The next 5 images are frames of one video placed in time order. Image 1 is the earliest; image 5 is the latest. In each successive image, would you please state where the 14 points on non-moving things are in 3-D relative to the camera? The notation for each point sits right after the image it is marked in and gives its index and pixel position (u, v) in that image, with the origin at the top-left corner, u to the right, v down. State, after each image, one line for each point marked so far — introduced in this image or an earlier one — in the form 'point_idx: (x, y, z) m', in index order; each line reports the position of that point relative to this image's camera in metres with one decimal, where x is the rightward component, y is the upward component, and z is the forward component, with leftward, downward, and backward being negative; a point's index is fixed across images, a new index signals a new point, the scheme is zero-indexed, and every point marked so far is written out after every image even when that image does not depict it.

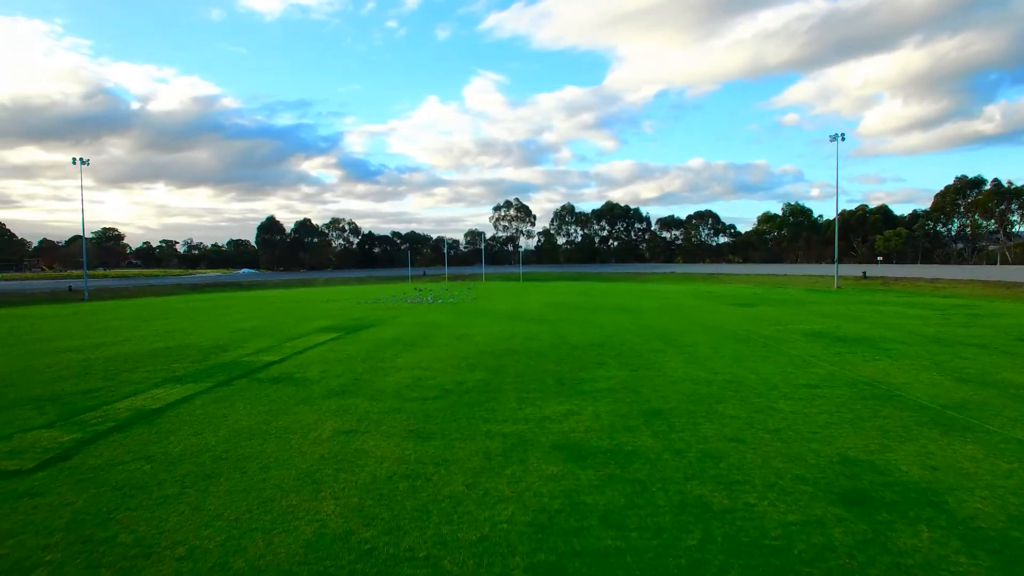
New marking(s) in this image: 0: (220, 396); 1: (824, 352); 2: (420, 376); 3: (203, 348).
0: (-4.1, -1.5, +9.3) m
1: (+6.2, -1.3, +13.0) m
2: (-1.5, -1.4, +10.6) m
3: (-6.9, -1.4, +14.6) m
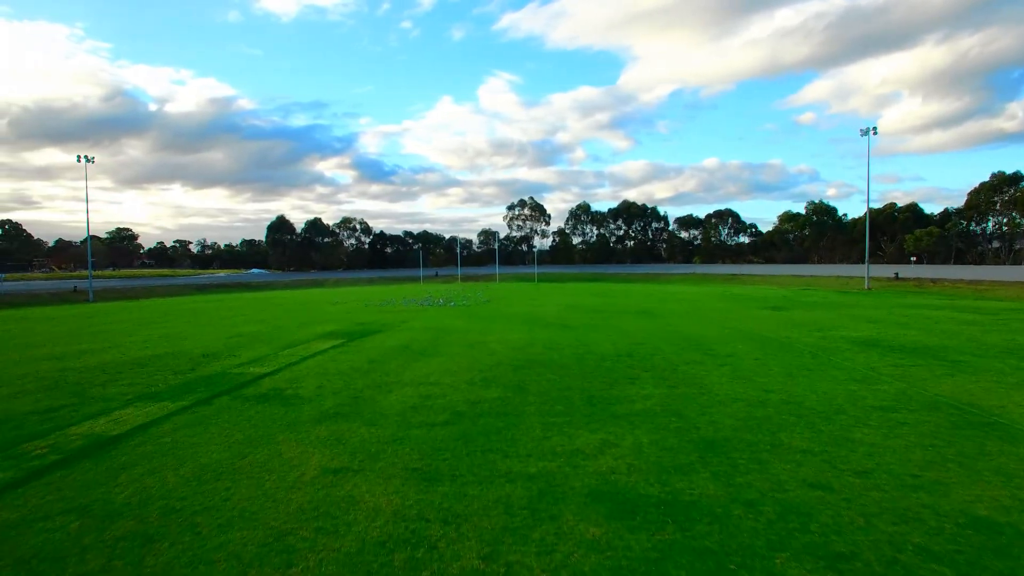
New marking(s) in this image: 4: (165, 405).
0: (-3.9, -1.6, +8.0) m
1: (+6.5, -1.4, +11.5) m
2: (-1.2, -1.5, +9.3) m
3: (-6.5, -1.4, +13.3) m
4: (-4.7, -1.6, +8.8) m
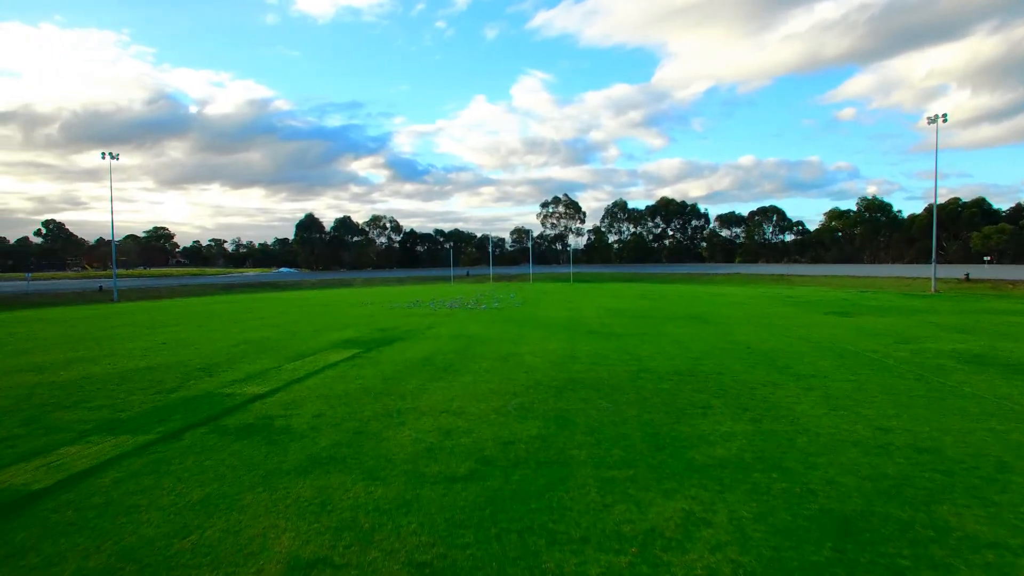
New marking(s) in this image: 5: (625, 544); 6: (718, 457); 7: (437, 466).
0: (-3.4, -1.7, +6.3) m
1: (+7.1, -1.5, +9.2) m
2: (-0.7, -1.6, +7.4) m
3: (-5.8, -1.5, +11.7) m
4: (-4.2, -1.6, +7.1) m
5: (+0.8, -1.7, +4.5) m
6: (+2.0, -1.7, +6.4) m
7: (-0.7, -1.7, +6.2) m
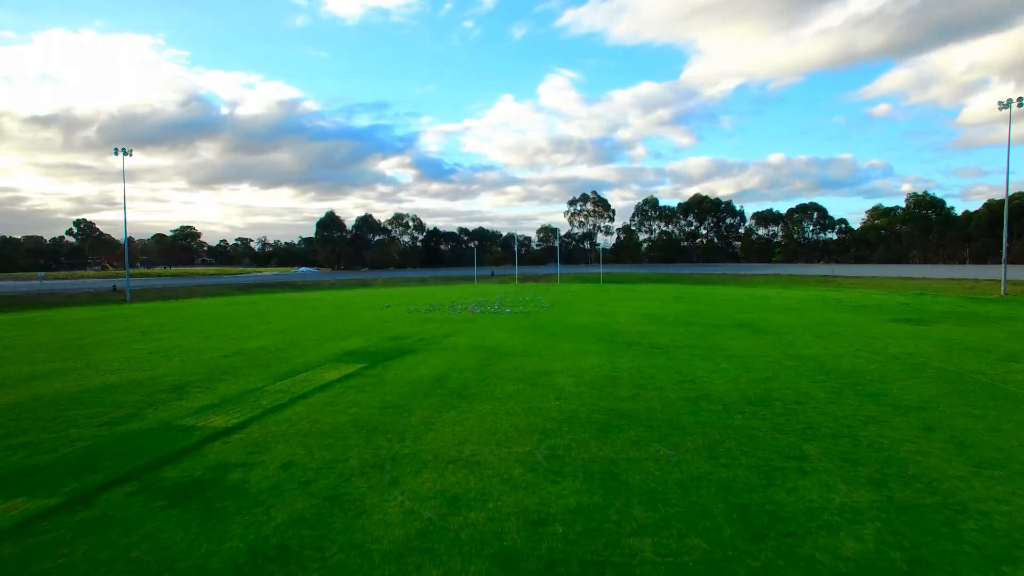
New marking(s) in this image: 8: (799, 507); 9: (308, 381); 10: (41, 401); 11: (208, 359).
0: (-3.2, -1.8, +4.4) m
1: (+7.4, -1.6, +6.9) m
2: (-0.5, -1.7, +5.4) m
3: (-5.4, -1.6, +9.9) m
4: (-4.0, -1.7, +5.2) m
5: (+0.9, -1.9, +2.4) m
6: (+2.2, -1.8, +4.3) m
7: (-0.5, -1.8, +4.1) m
8: (+2.3, -1.7, +5.2) m
9: (-3.3, -1.5, +10.5) m
10: (-6.8, -1.6, +9.5) m
11: (-6.2, -1.4, +13.4) m
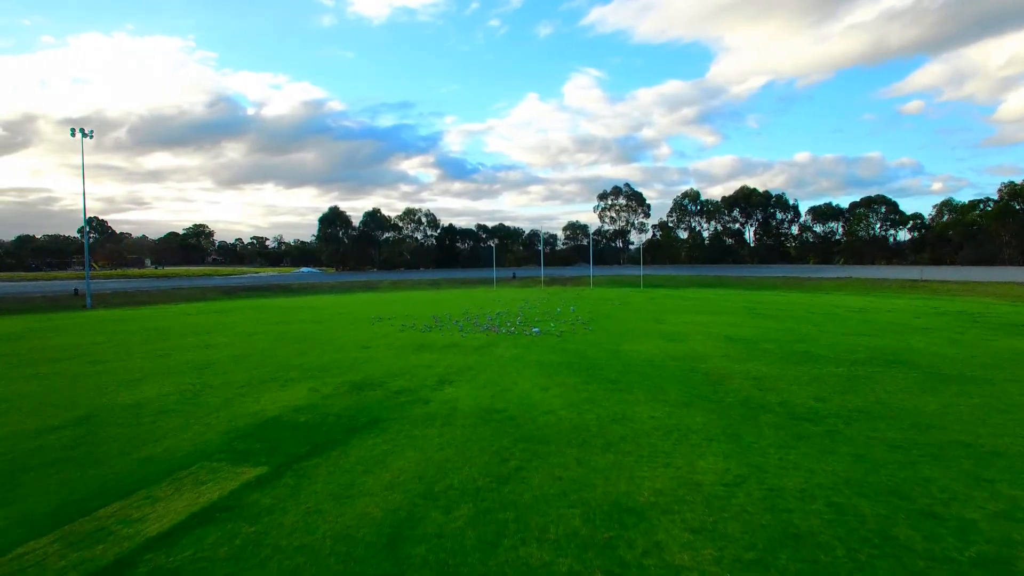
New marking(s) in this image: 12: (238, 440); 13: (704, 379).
0: (-3.1, -2.0, -1.6) m
1: (+7.7, -1.9, +0.5) m
2: (-0.3, -2.0, -0.7) m
3: (-5.1, -1.8, +4.0) m
4: (-3.8, -2.0, -0.7) m
5: (+1.0, -2.2, -3.7) m
6: (+2.4, -2.1, -1.9) m
7: (-0.4, -2.1, -1.9) m
8: (+2.4, -2.0, -1.0) m
9: (-2.9, -1.7, +4.5) m
10: (-6.5, -1.9, +3.6) m
11: (-5.7, -1.7, +7.5) m
12: (-3.0, -1.6, +7.3) m
13: (+3.2, -1.4, +10.8) m
